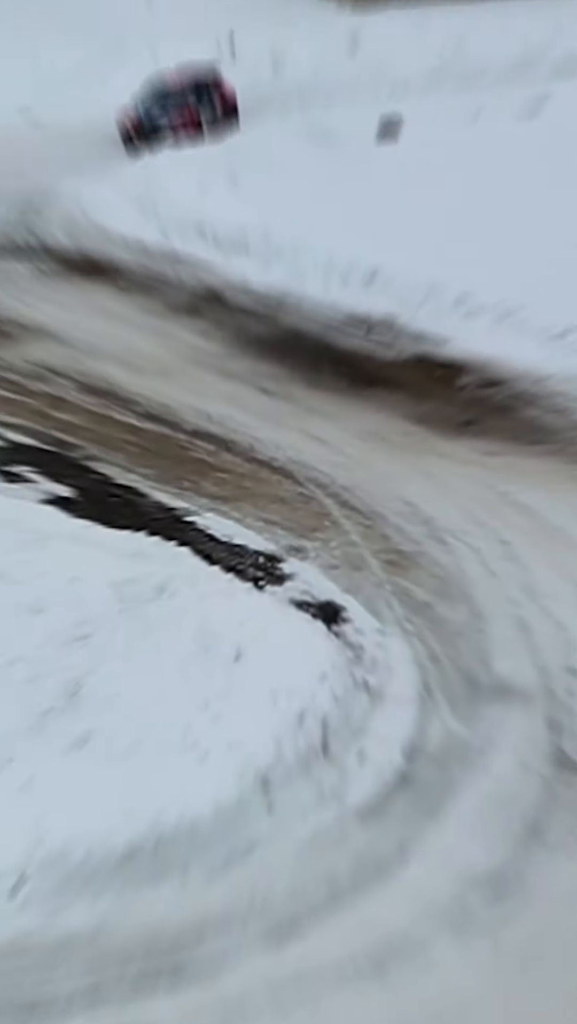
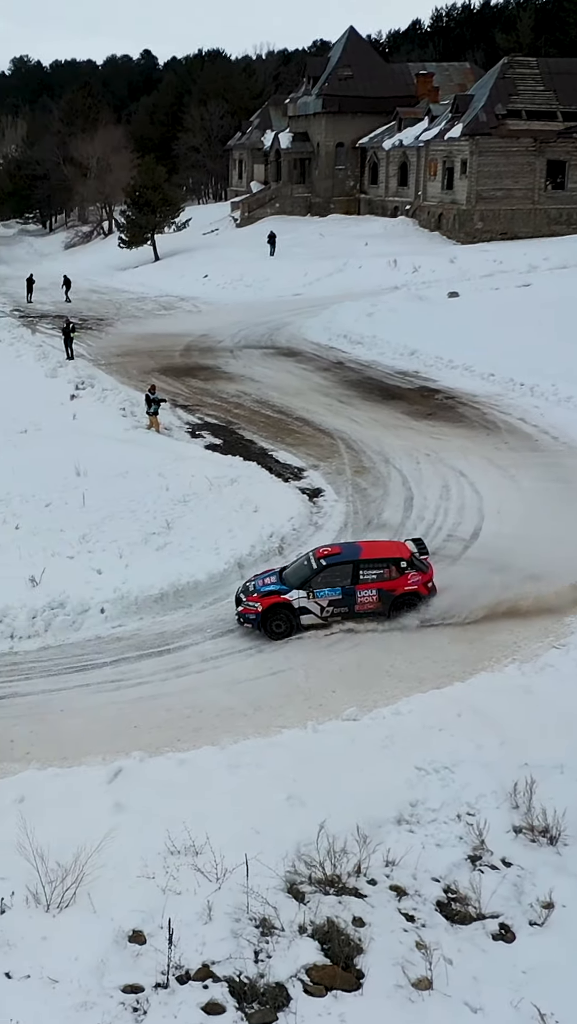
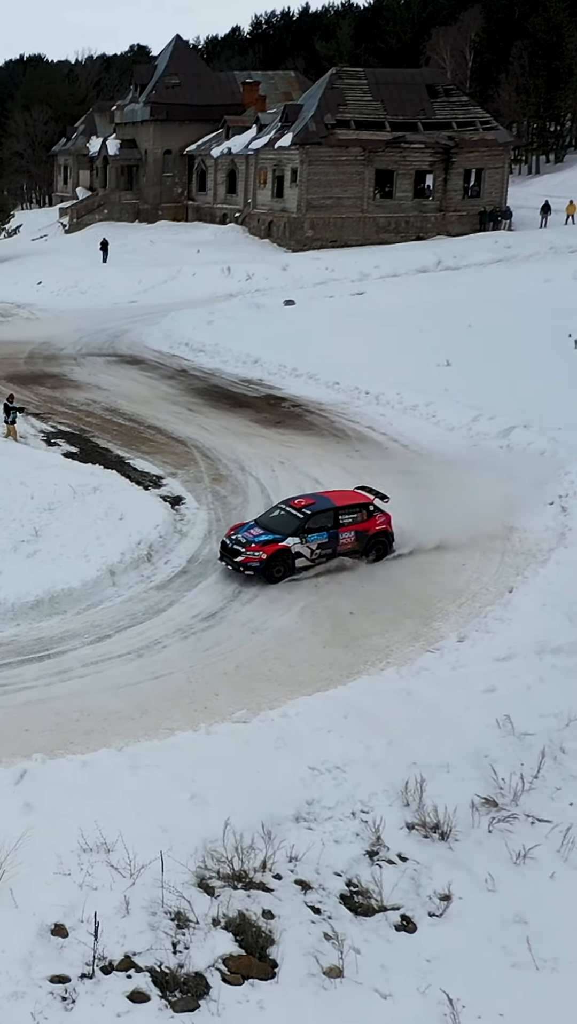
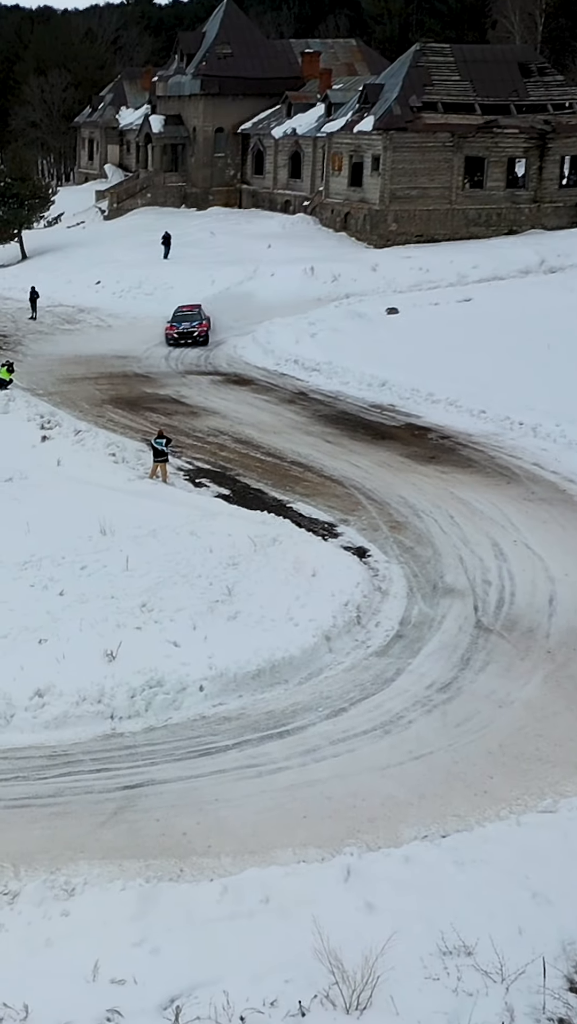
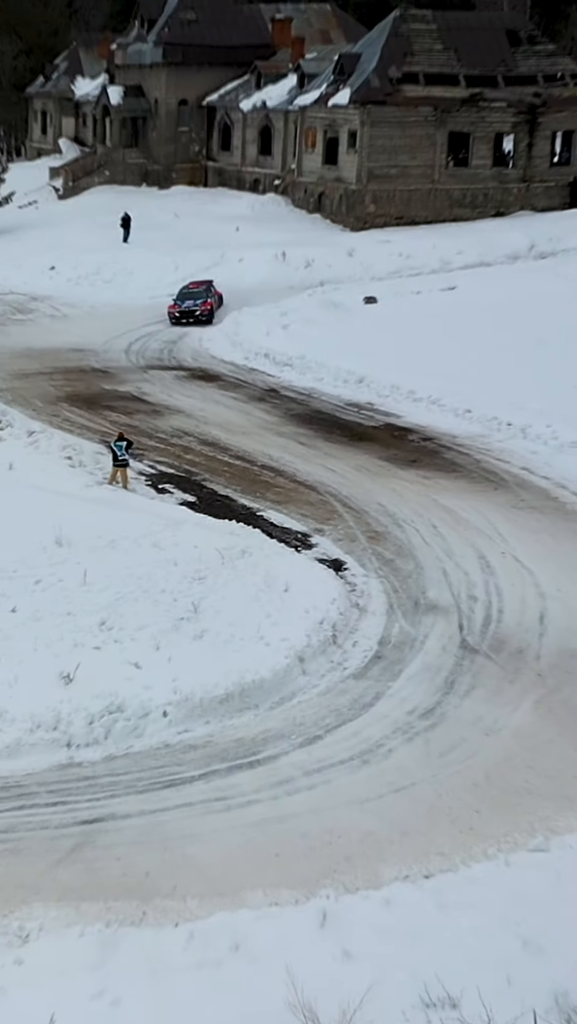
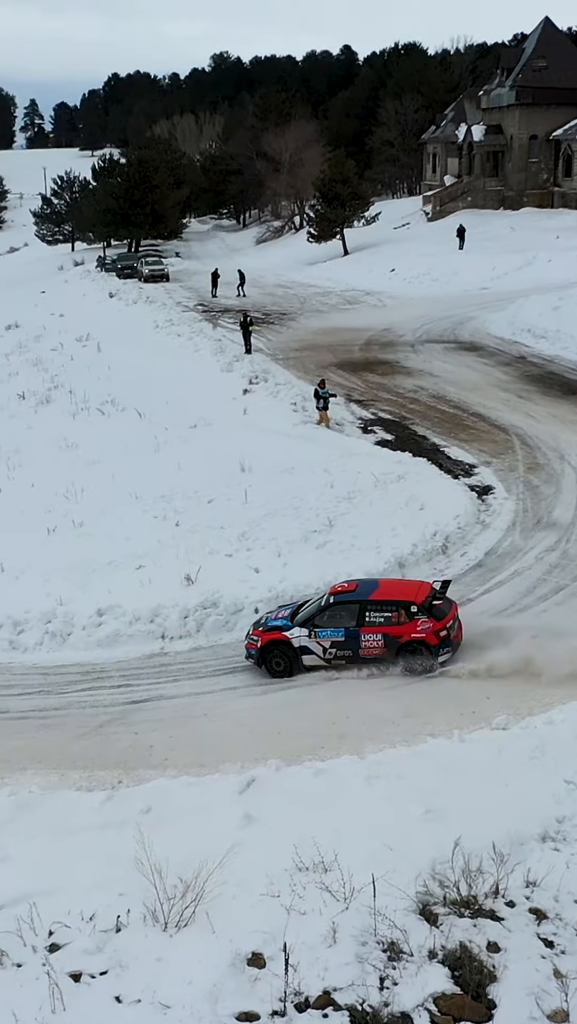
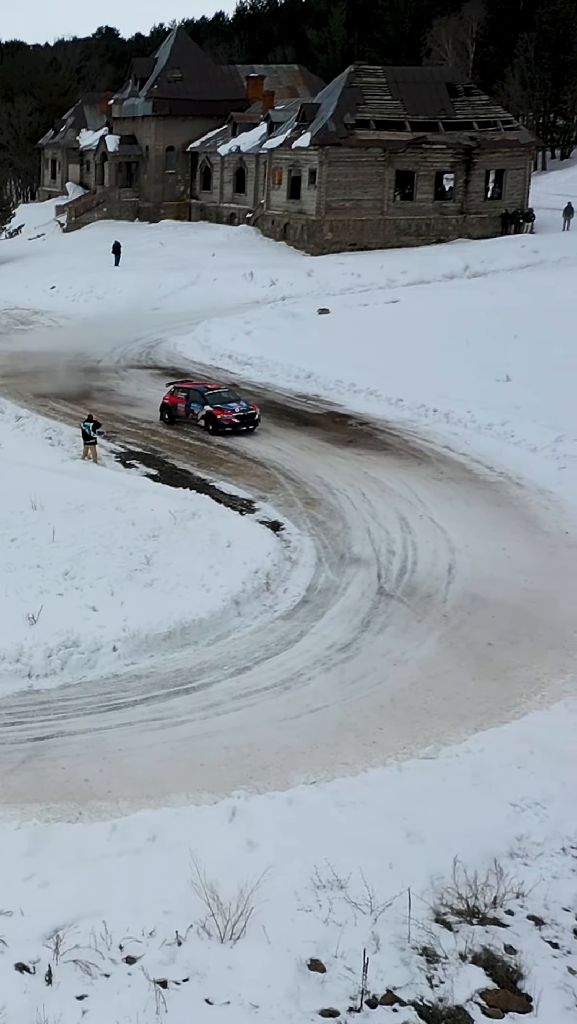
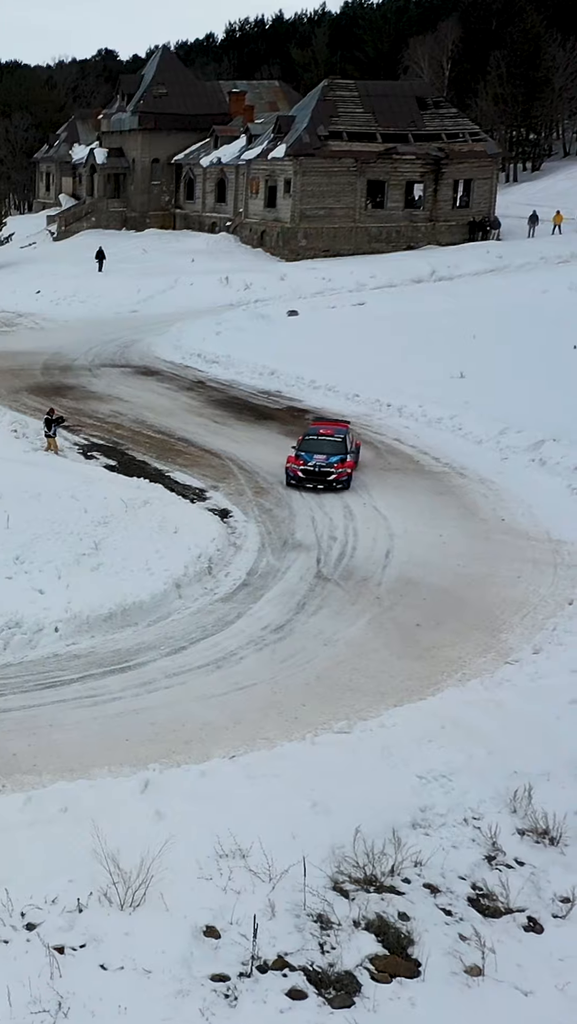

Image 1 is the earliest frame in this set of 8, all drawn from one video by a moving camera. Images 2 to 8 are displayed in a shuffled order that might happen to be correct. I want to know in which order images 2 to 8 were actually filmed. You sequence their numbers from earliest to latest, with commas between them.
5, 4, 7, 8, 3, 2, 6
